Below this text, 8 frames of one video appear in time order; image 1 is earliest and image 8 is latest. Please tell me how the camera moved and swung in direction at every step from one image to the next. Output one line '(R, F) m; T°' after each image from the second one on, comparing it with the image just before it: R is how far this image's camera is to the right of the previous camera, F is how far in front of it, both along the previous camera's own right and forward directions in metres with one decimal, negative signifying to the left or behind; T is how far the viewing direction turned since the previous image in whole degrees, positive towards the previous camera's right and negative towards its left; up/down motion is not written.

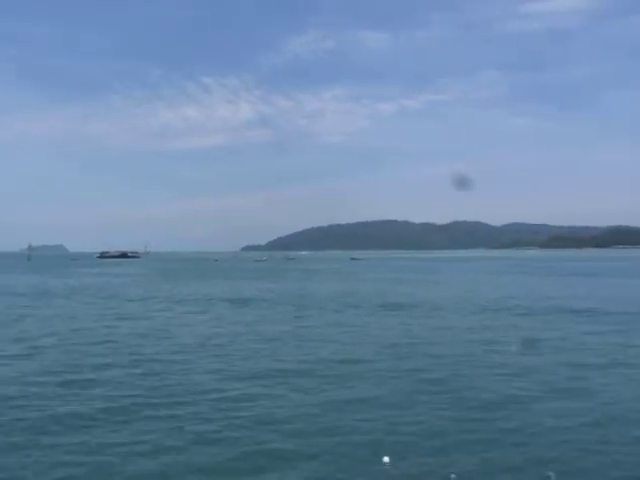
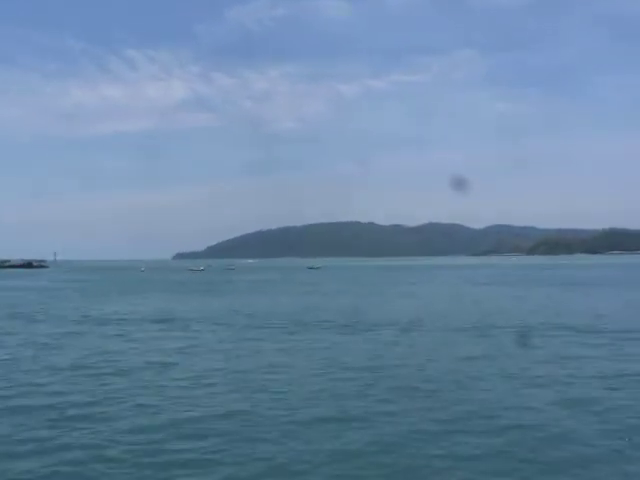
(+0.3, +3.8) m; +2°
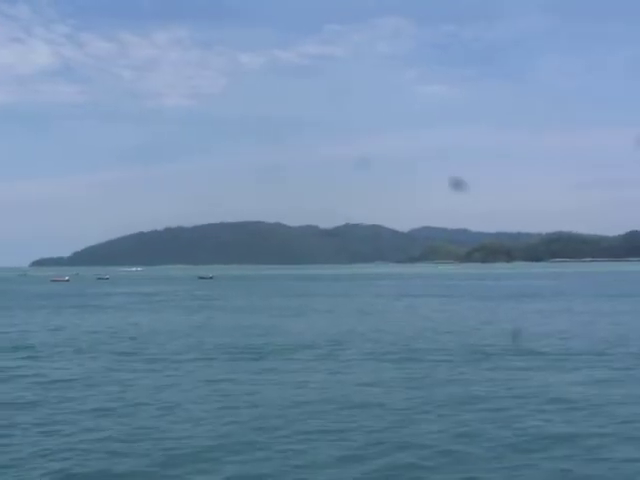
(+3.3, +3.4) m; -4°
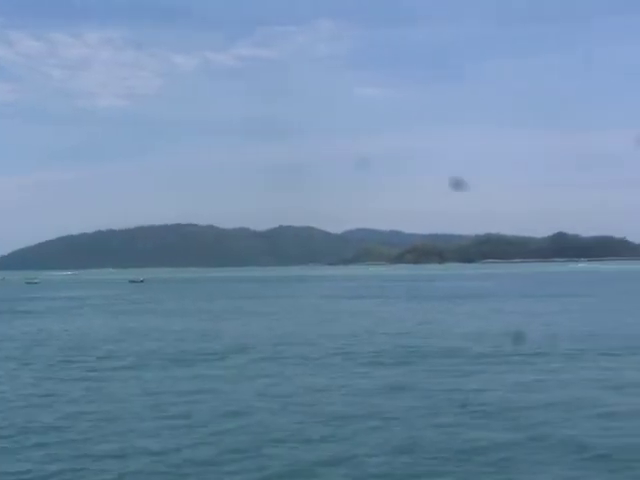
(0.0, 0.0) m; +4°
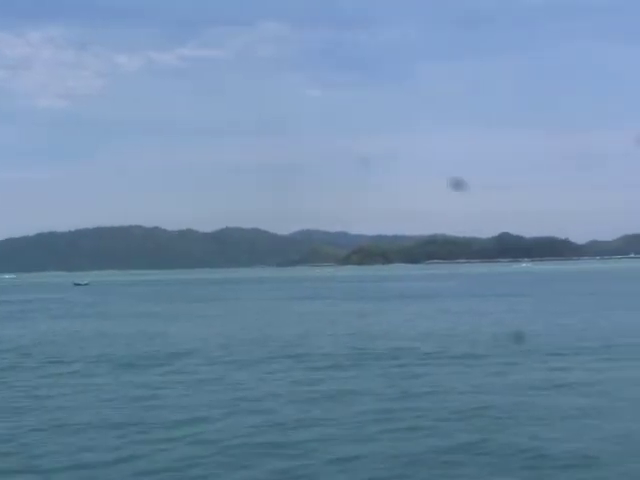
(-6.0, -9.1) m; +2°
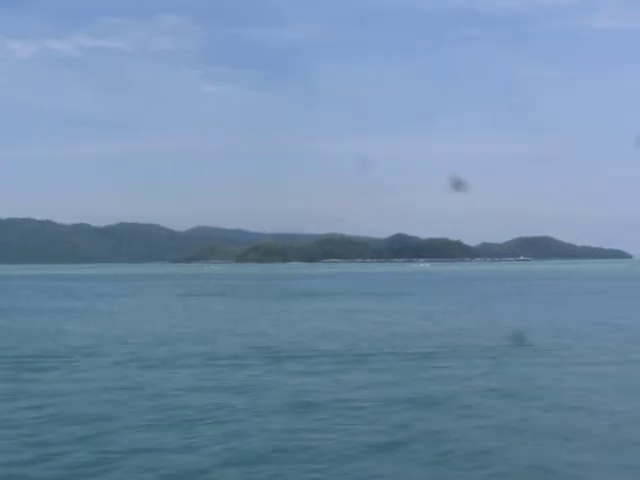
(+2.6, +2.4) m; -1°
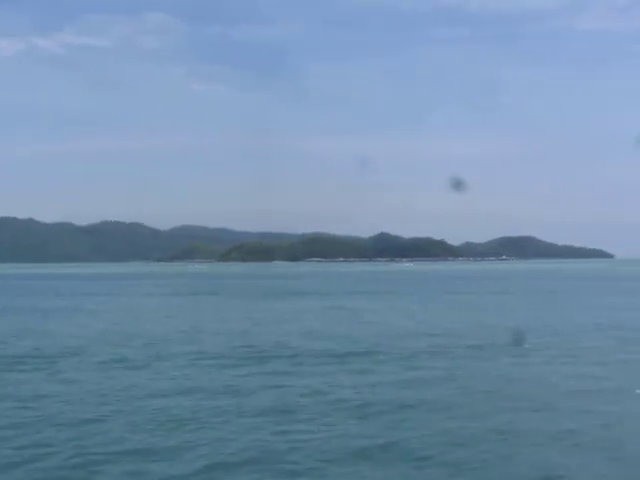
(-3.9, -4.9) m; +1°
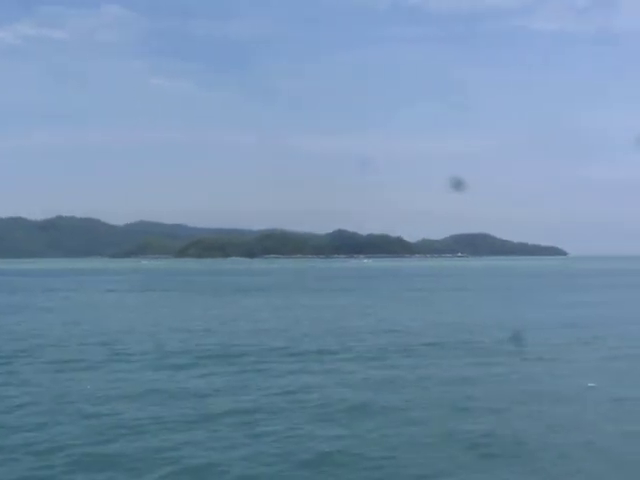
(-0.1, -0.1) m; +2°
